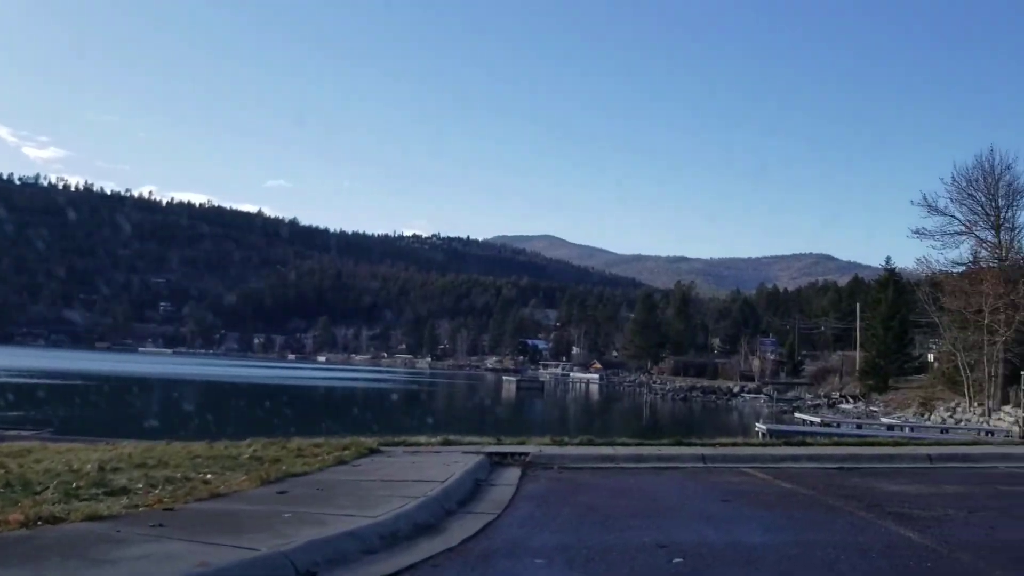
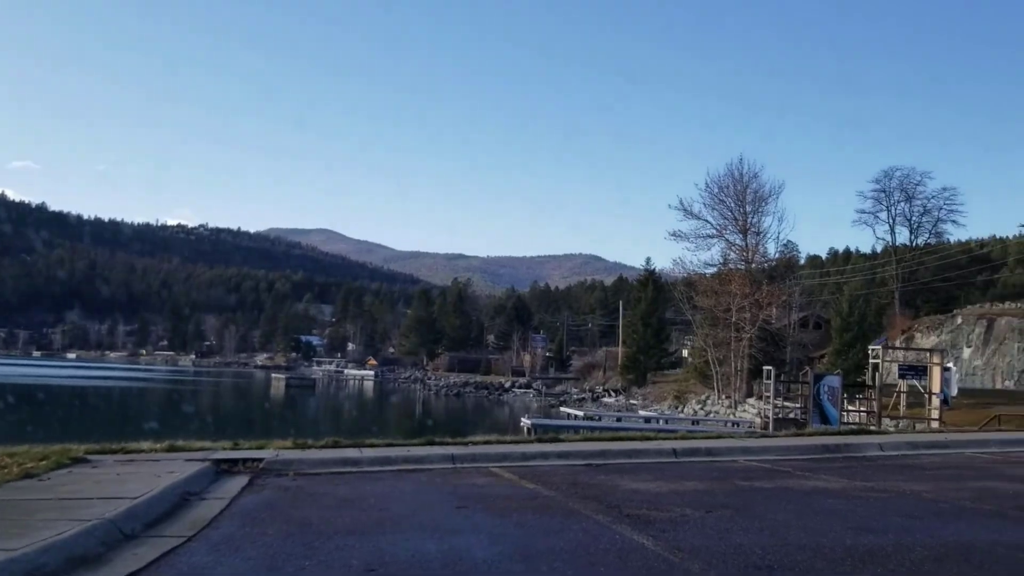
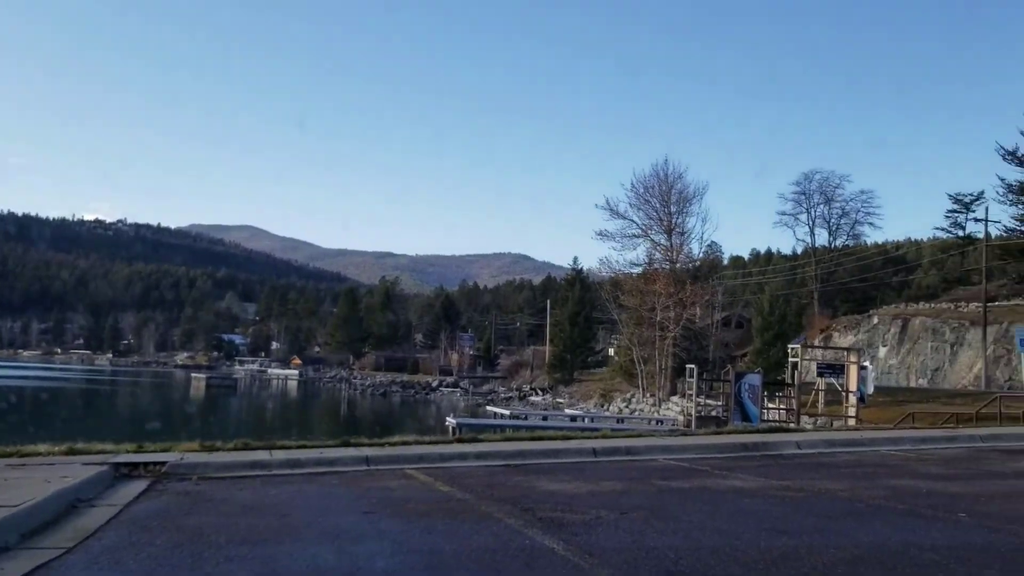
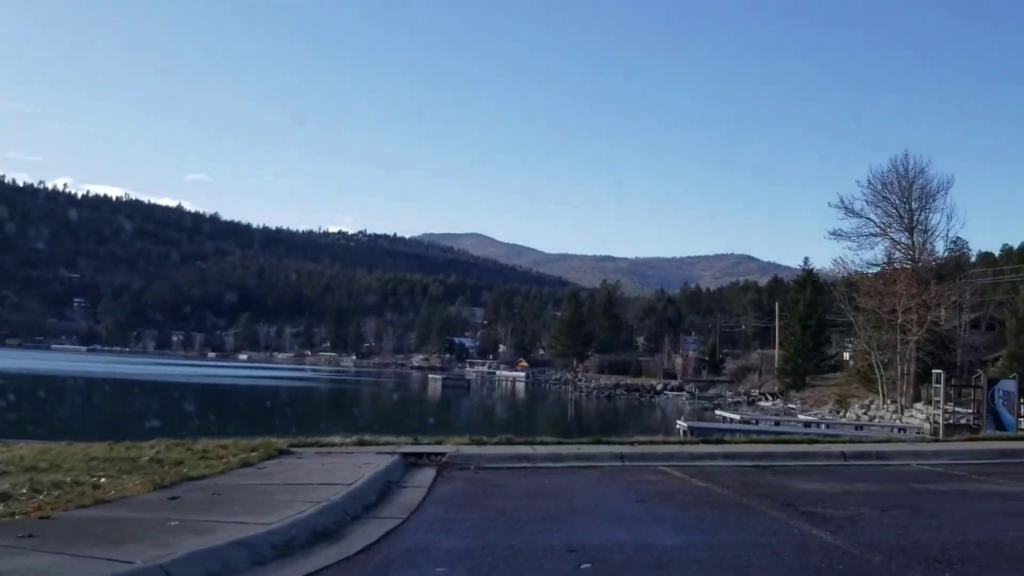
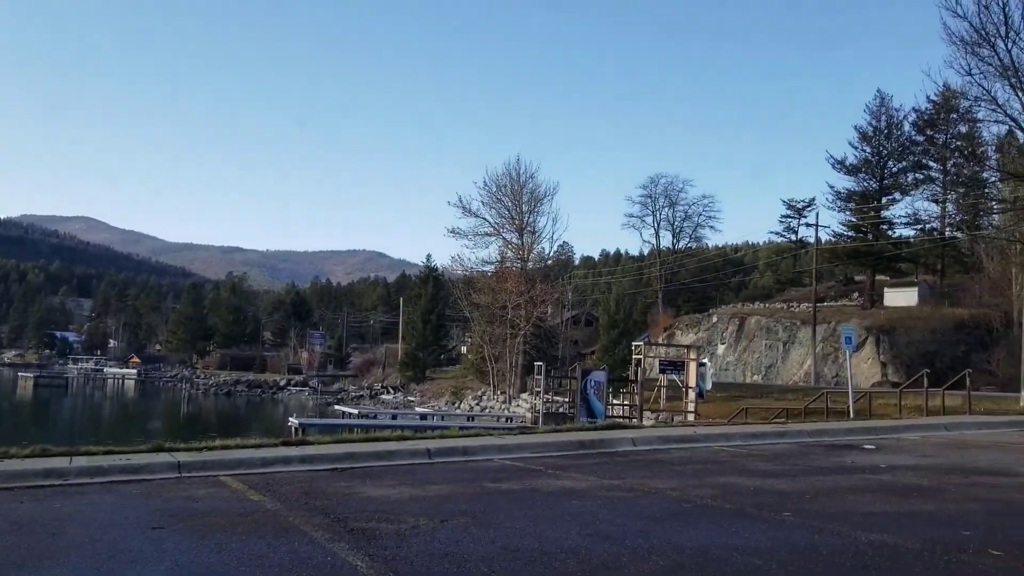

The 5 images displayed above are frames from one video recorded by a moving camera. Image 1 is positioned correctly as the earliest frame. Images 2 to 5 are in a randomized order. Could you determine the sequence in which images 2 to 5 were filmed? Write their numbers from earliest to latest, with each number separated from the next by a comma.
4, 2, 3, 5
